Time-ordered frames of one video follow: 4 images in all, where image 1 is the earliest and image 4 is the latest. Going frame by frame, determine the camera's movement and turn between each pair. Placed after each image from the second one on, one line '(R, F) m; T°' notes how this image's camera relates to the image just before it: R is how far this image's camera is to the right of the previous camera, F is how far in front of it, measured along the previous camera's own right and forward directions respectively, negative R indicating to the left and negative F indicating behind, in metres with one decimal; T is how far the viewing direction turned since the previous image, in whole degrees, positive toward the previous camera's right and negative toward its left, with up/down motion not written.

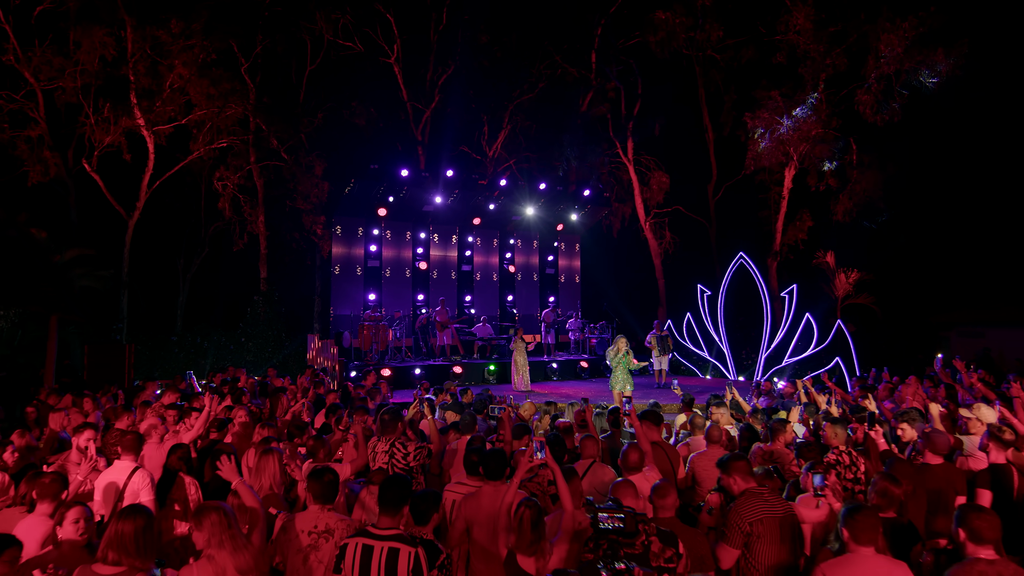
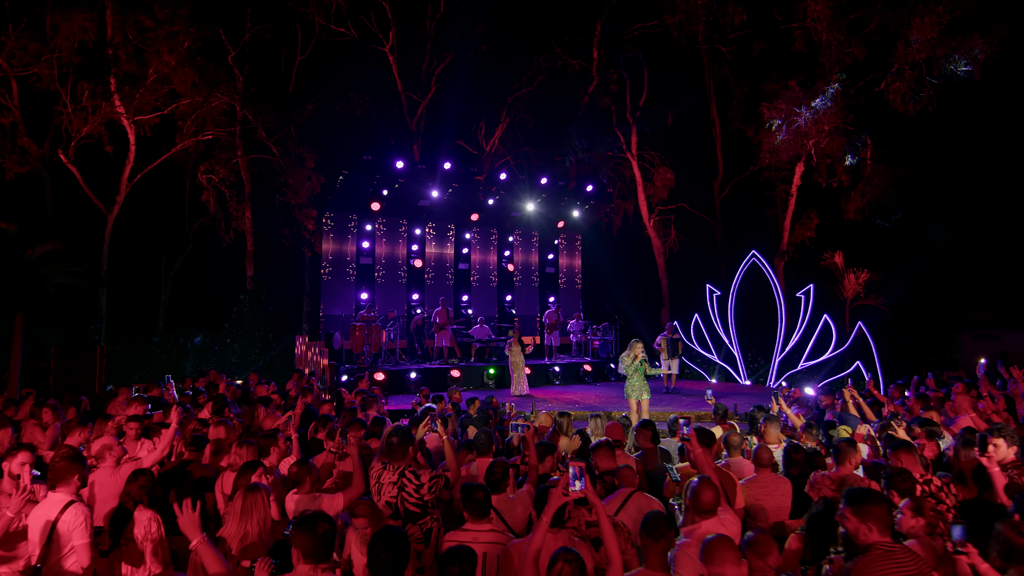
(-0.3, +0.9) m; +1°
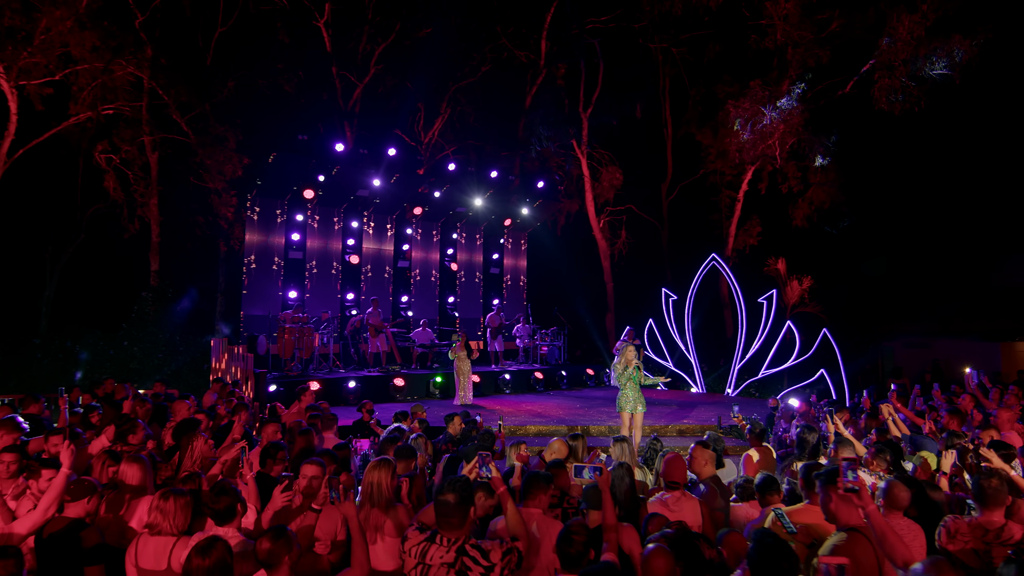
(-0.7, +1.3) m; +7°
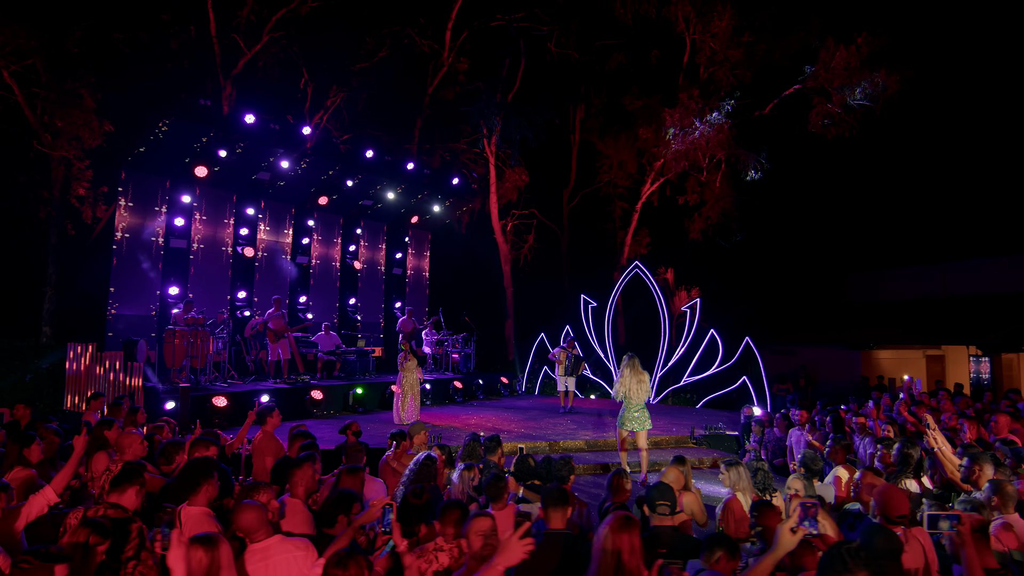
(-2.0, +1.2) m; +15°
